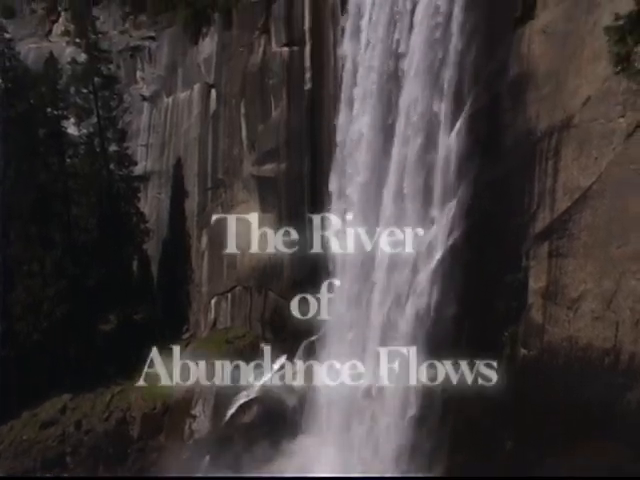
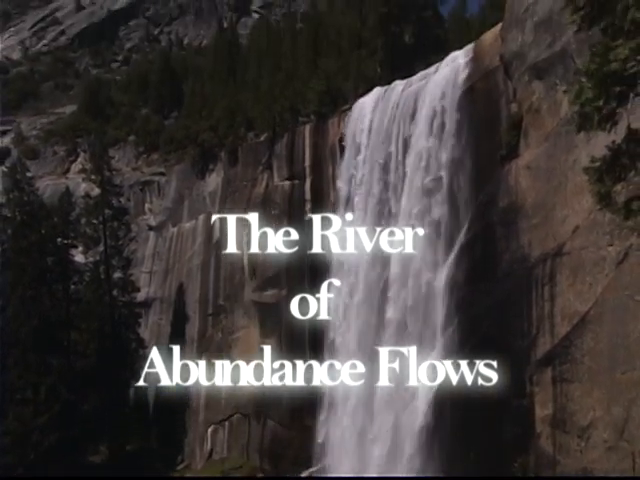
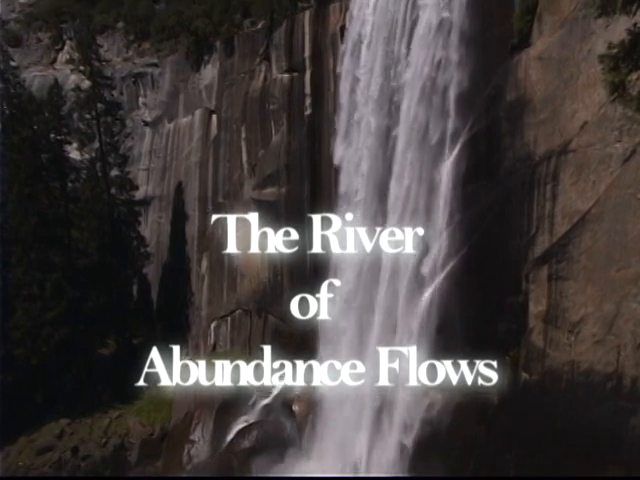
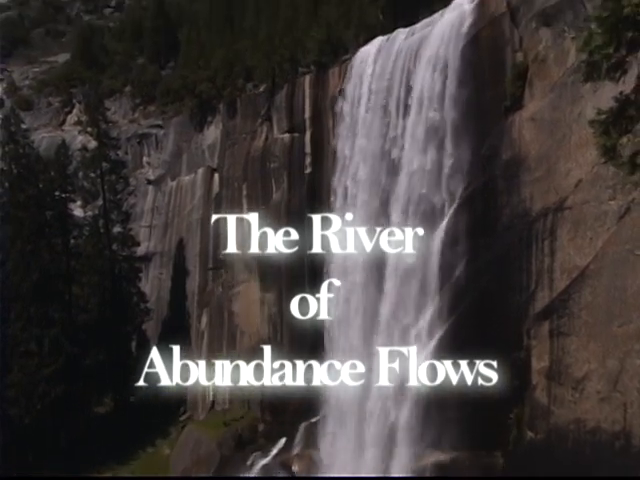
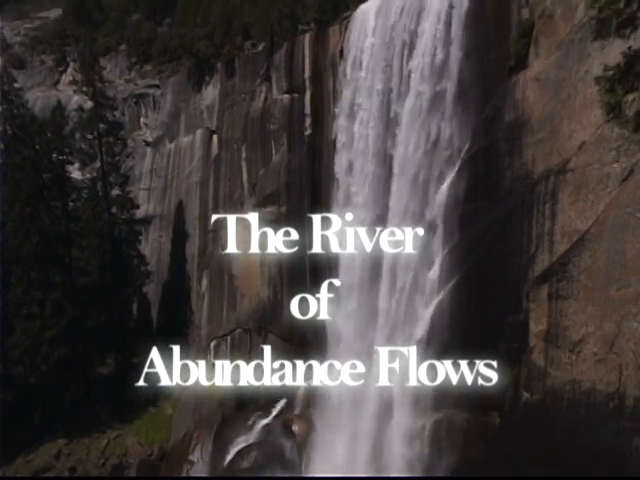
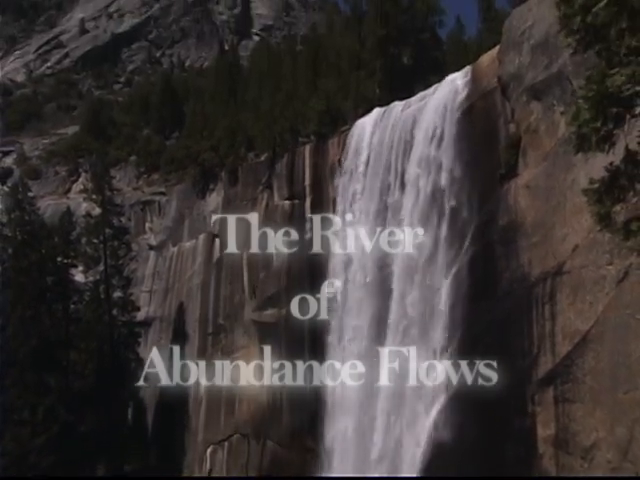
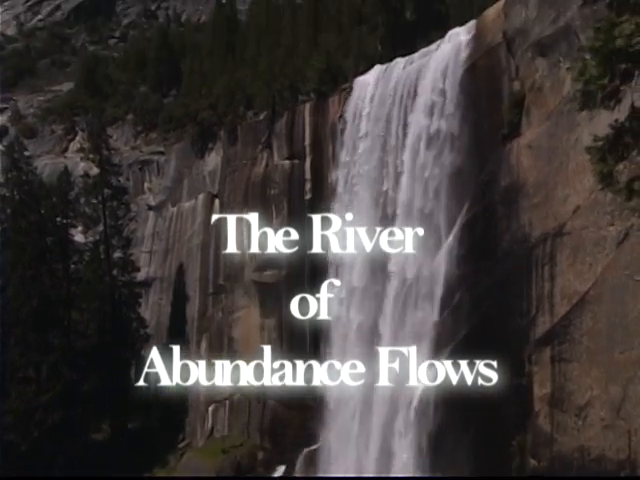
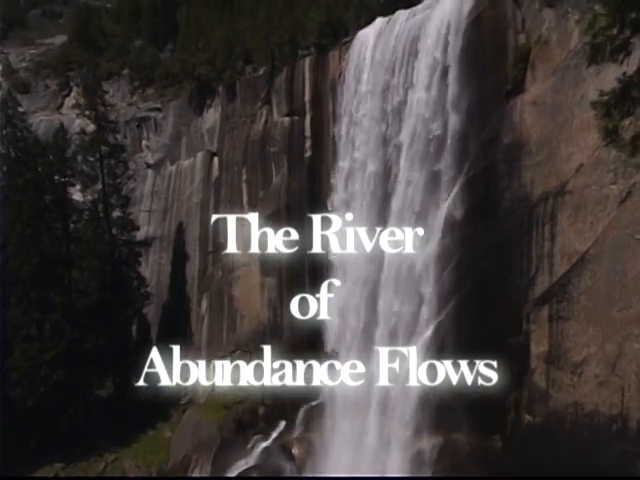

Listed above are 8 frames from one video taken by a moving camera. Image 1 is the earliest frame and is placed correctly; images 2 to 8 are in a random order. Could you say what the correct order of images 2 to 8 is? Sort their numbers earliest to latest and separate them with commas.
3, 5, 8, 4, 7, 2, 6
